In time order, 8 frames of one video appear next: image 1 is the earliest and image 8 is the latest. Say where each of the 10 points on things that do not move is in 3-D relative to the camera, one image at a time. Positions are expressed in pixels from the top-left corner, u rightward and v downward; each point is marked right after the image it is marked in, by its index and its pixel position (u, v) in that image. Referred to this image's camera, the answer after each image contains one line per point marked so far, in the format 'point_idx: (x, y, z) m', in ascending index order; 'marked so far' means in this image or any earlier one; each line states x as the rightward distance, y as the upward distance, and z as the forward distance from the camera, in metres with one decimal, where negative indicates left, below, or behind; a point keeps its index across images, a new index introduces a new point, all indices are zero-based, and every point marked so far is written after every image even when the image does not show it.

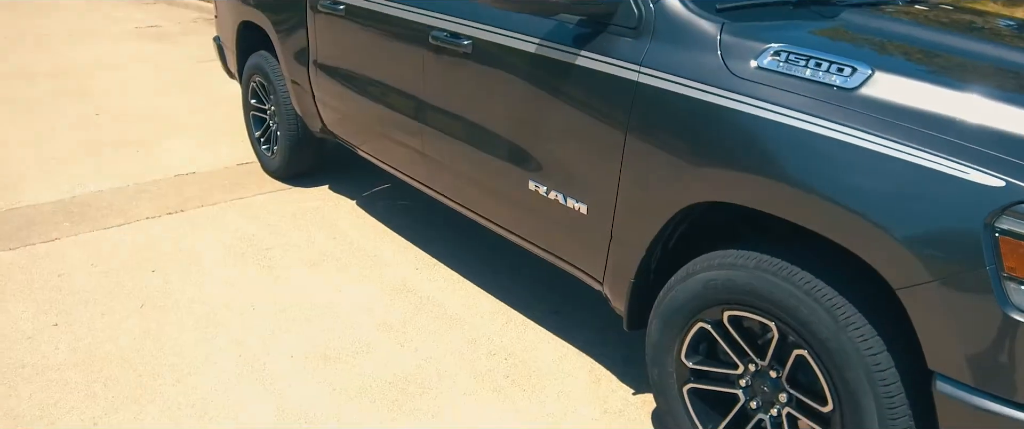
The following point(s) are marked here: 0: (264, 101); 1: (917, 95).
0: (-1.7, +0.8, +5.5) m
1: (+1.0, +0.3, +2.0) m
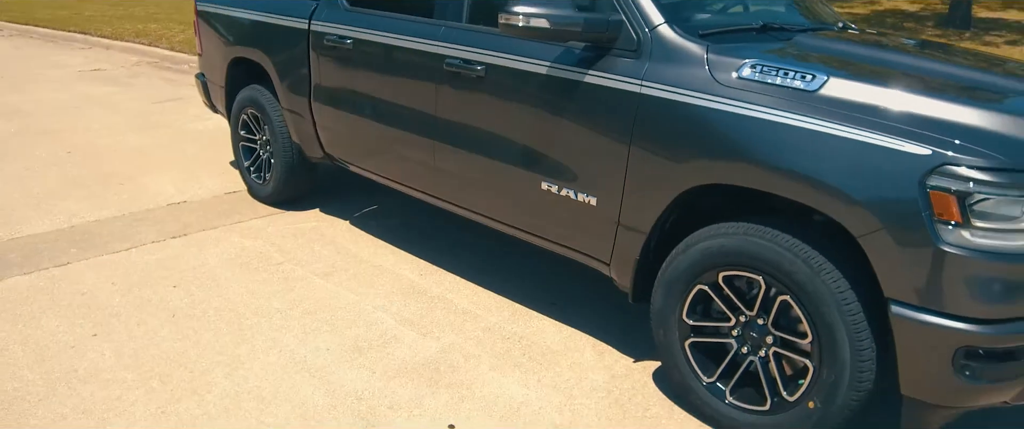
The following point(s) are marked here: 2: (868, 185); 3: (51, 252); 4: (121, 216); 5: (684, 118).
0: (-1.9, +0.6, +5.9) m
1: (+1.1, +0.4, +2.7) m
2: (+1.1, +0.1, +2.6) m
3: (-2.9, -0.2, +5.1) m
4: (-2.8, 0.0, +5.8) m
5: (+0.6, +0.4, +3.0) m
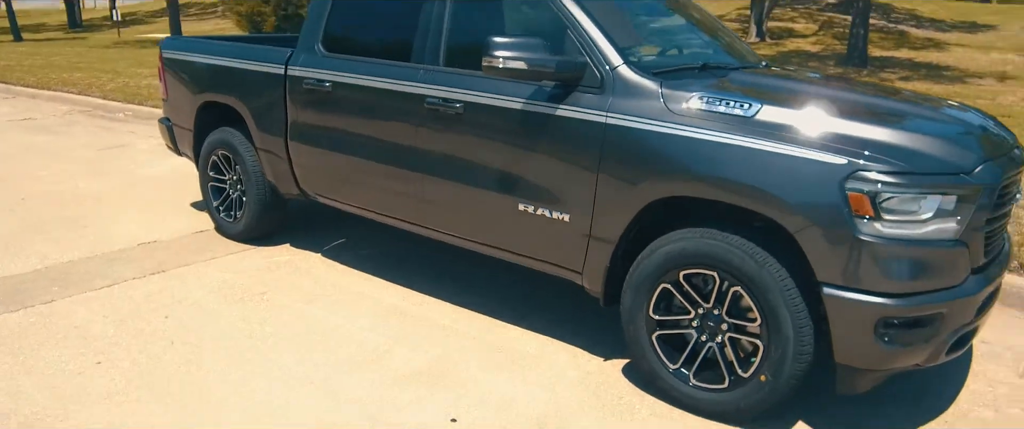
0: (-2.2, +0.3, +6.2) m
1: (+1.1, +0.4, +3.3) m
2: (+1.1, +0.1, +3.1) m
3: (-3.1, -0.5, +5.3) m
4: (-3.1, -0.3, +6.0) m
5: (+0.6, +0.3, +3.6) m
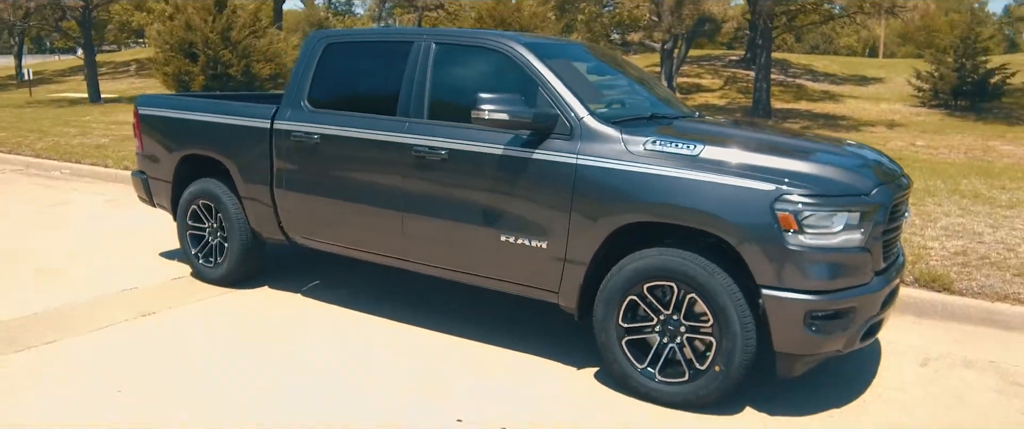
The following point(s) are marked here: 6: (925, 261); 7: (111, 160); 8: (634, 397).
0: (-2.5, 0.0, +6.7) m
1: (+1.1, +0.3, +4.1) m
2: (+1.1, 0.0, +3.9) m
3: (-3.3, -0.8, +5.6) m
4: (-3.3, -0.7, +6.3) m
5: (+0.5, +0.2, +4.3) m
6: (+3.2, -0.4, +6.4) m
7: (-6.9, +0.9, +14.2) m
8: (+0.6, -1.0, +4.4) m
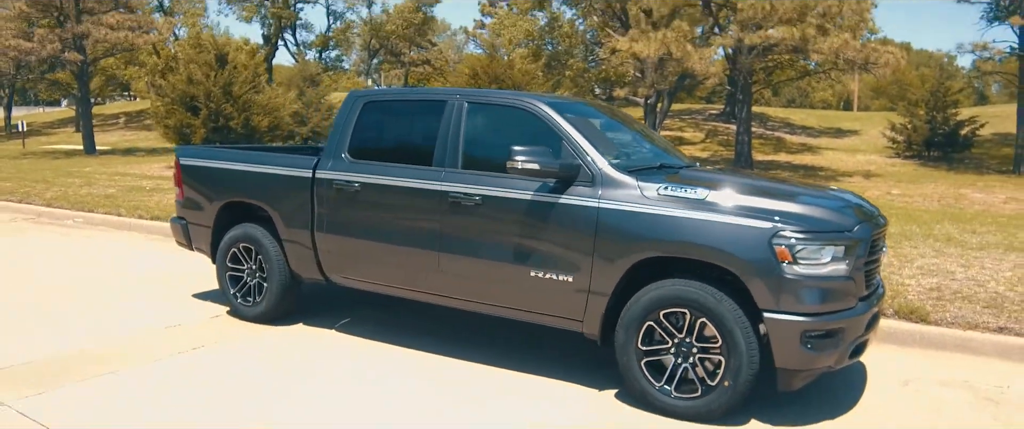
0: (-2.3, -0.4, +7.2) m
1: (+1.3, +0.1, +4.7) m
2: (+1.3, -0.2, +4.5) m
3: (-3.1, -1.1, +6.1) m
4: (-3.2, -1.0, +6.8) m
5: (+0.7, 0.0, +5.0) m
6: (+3.4, -0.7, +7.1) m
7: (-6.9, +0.1, +14.7) m
8: (+0.8, -1.2, +4.9) m
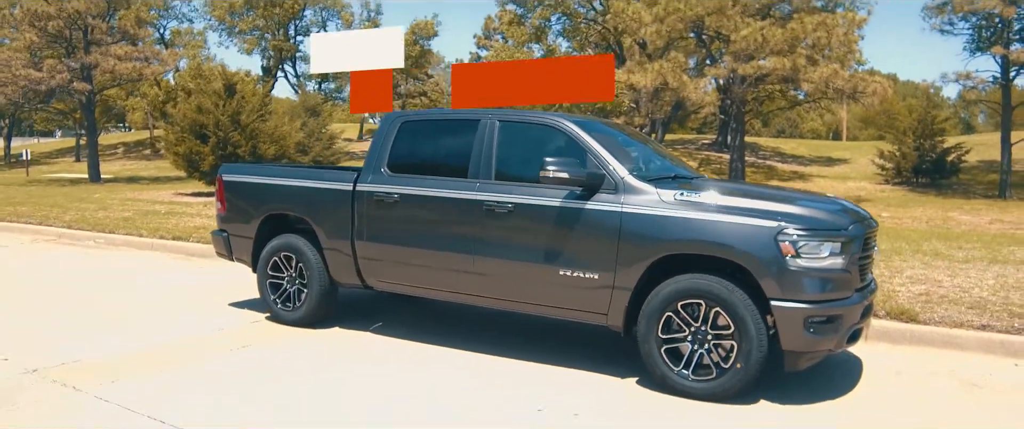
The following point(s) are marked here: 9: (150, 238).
0: (-2.1, -0.5, +7.8) m
1: (+1.5, +0.1, +5.3) m
2: (+1.5, -0.2, +5.1) m
3: (-2.9, -1.2, +6.6) m
4: (-3.0, -1.1, +7.3) m
5: (+0.9, -0.1, +5.6) m
6: (+3.6, -0.8, +7.7) m
7: (-6.8, -0.3, +15.2) m
8: (+1.1, -1.2, +5.5) m
9: (-6.4, -0.4, +14.5) m
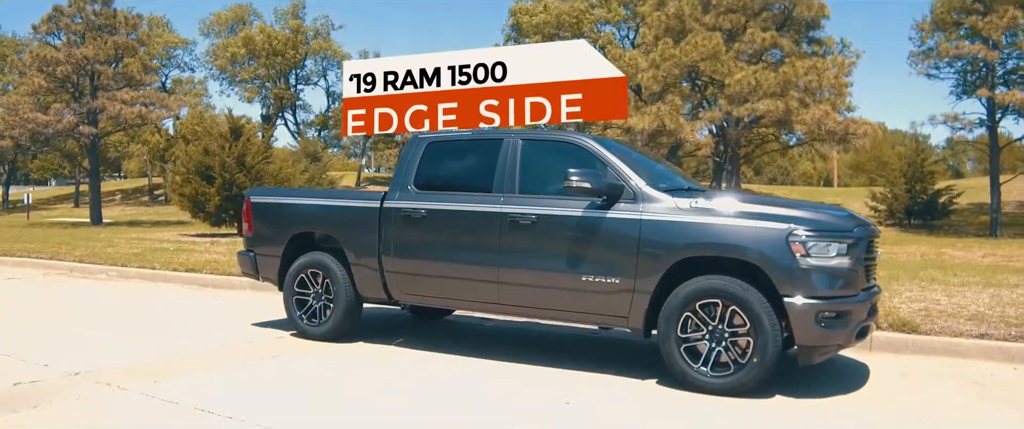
0: (-2.0, -0.7, +8.1) m
1: (+1.7, 0.0, +5.7) m
2: (+1.7, -0.2, +5.5) m
3: (-2.7, -1.3, +6.9) m
4: (-2.8, -1.3, +7.6) m
5: (+1.1, -0.1, +5.9) m
6: (+3.8, -1.0, +8.0) m
7: (-6.7, -1.0, +15.4) m
8: (+1.3, -1.2, +5.8) m
9: (-6.2, -1.0, +14.8) m
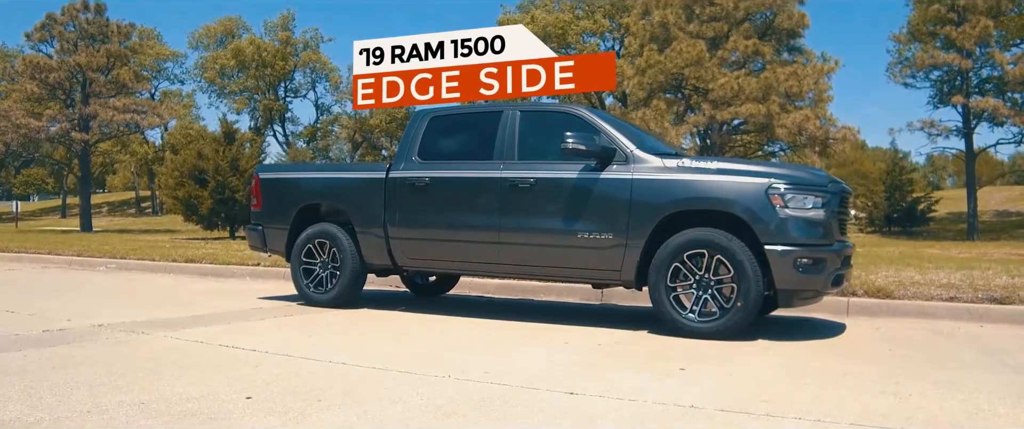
0: (-2.0, -0.4, +8.5) m
1: (+1.7, +0.4, +6.2) m
2: (+1.7, +0.1, +6.0) m
3: (-2.7, -1.0, +7.2) m
4: (-2.8, -1.0, +8.0) m
5: (+1.1, +0.2, +6.4) m
6: (+3.7, -0.7, +8.5) m
7: (-6.8, -0.8, +15.7) m
8: (+1.3, -0.9, +6.2) m
9: (-6.4, -0.9, +15.1) m
